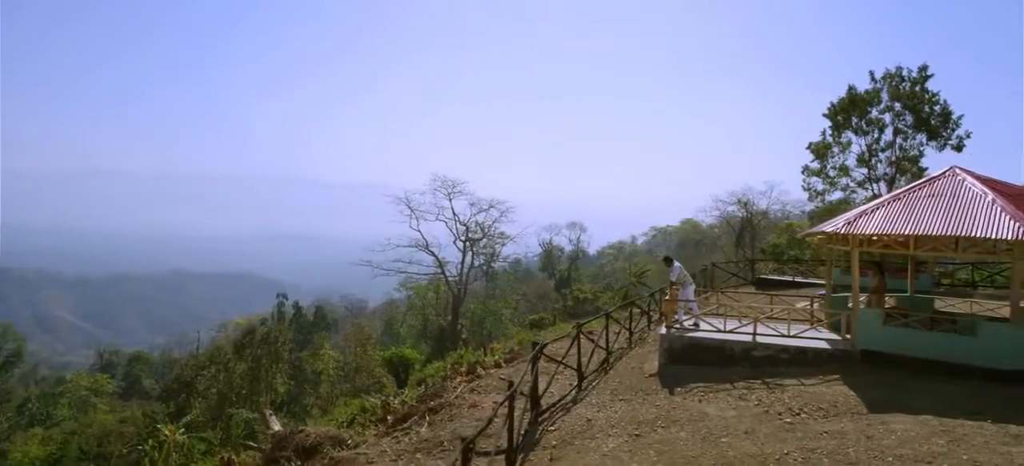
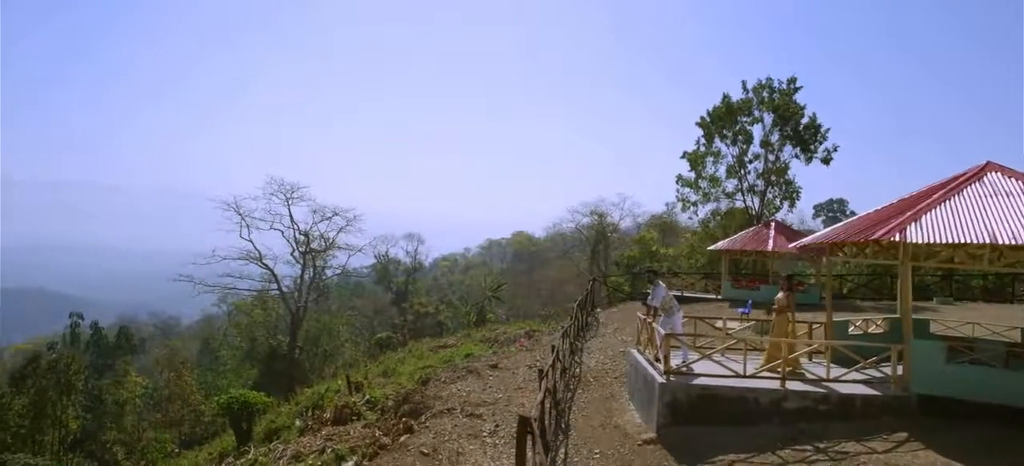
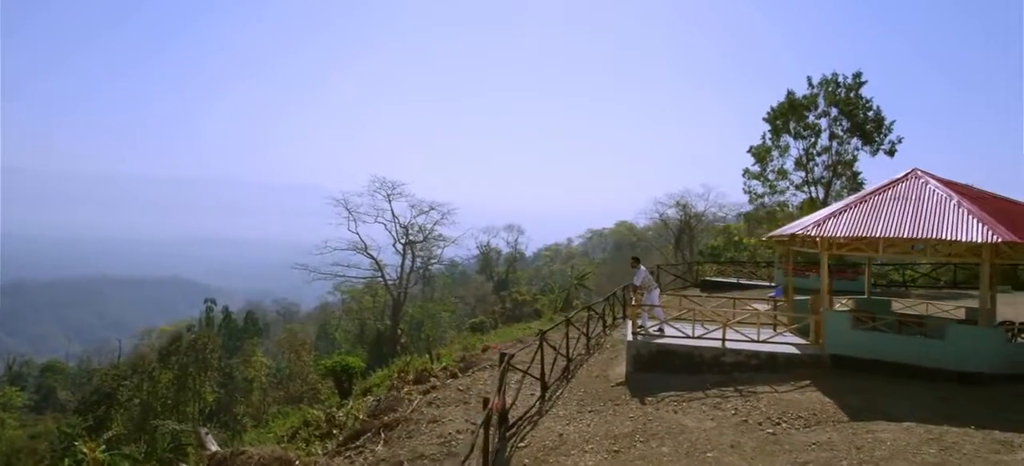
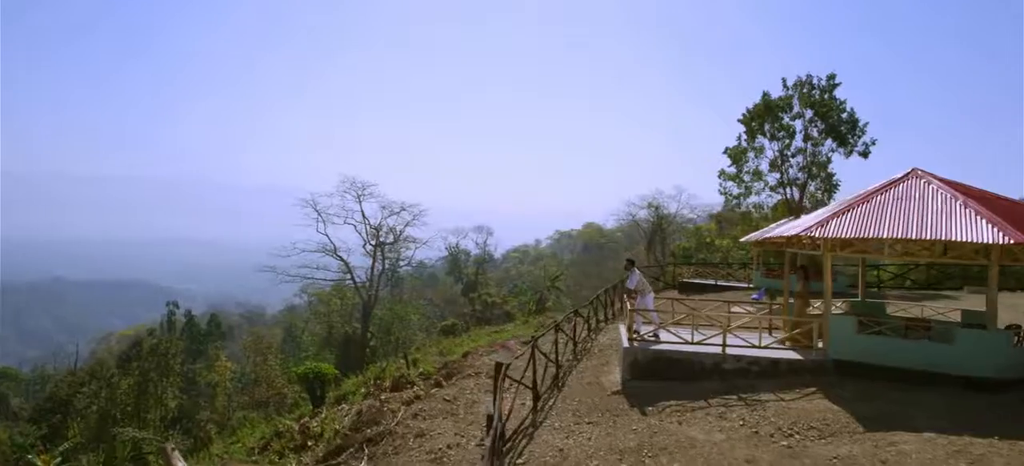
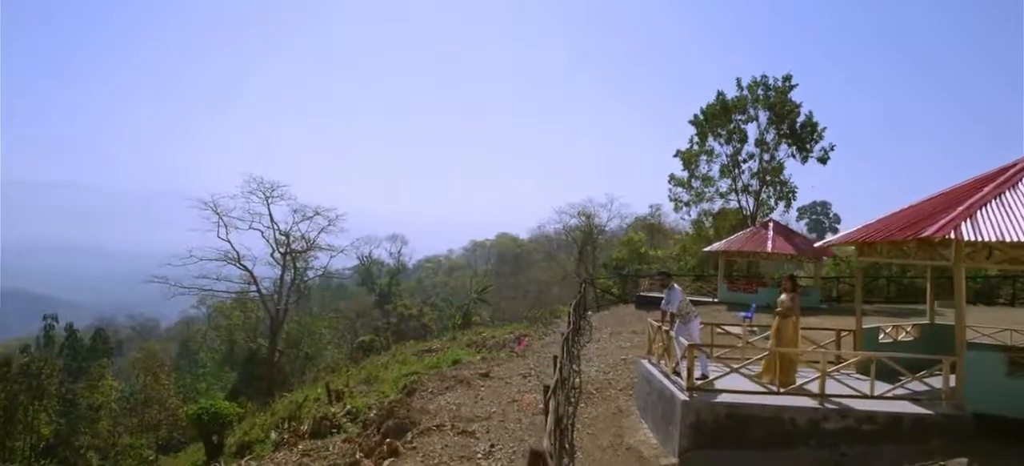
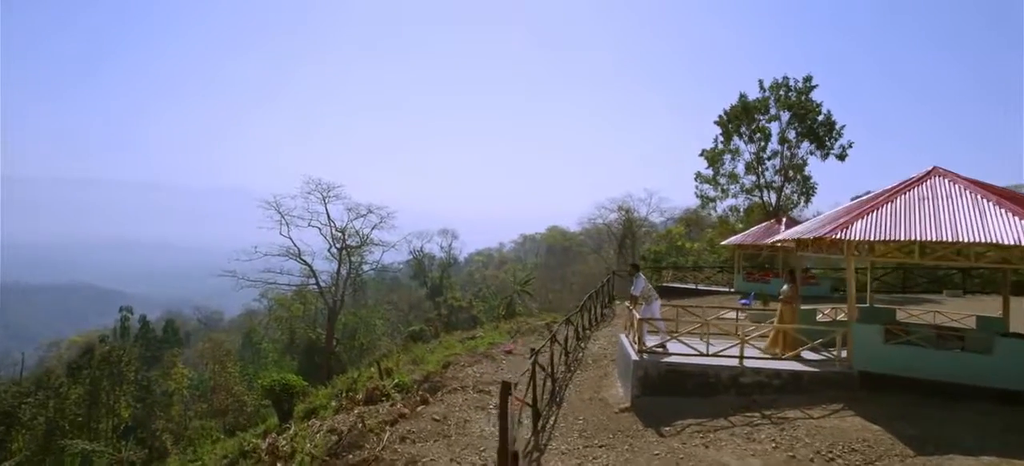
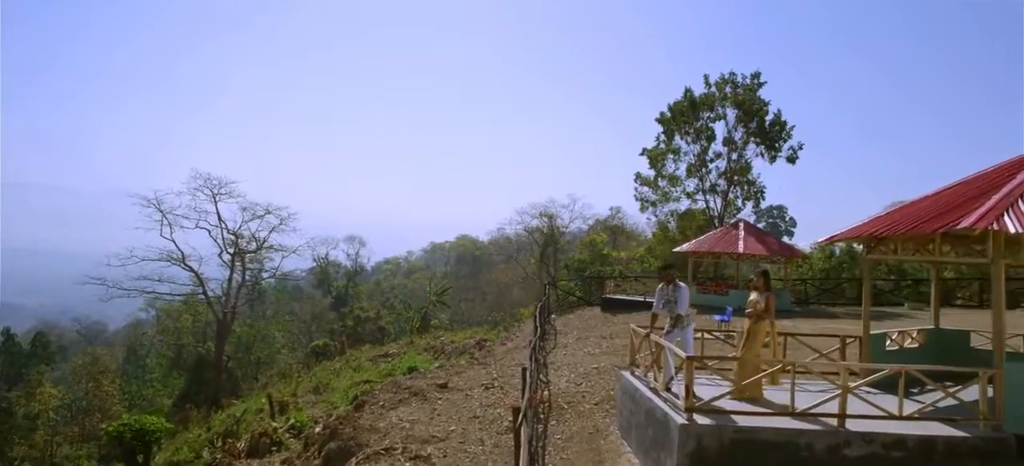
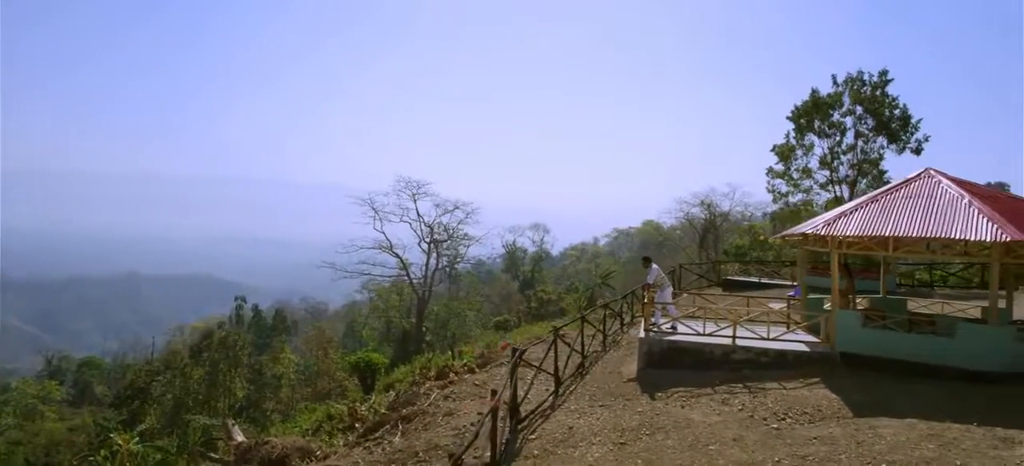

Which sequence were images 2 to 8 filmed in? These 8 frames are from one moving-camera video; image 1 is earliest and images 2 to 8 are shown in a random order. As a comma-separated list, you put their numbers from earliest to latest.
8, 3, 4, 6, 2, 5, 7
